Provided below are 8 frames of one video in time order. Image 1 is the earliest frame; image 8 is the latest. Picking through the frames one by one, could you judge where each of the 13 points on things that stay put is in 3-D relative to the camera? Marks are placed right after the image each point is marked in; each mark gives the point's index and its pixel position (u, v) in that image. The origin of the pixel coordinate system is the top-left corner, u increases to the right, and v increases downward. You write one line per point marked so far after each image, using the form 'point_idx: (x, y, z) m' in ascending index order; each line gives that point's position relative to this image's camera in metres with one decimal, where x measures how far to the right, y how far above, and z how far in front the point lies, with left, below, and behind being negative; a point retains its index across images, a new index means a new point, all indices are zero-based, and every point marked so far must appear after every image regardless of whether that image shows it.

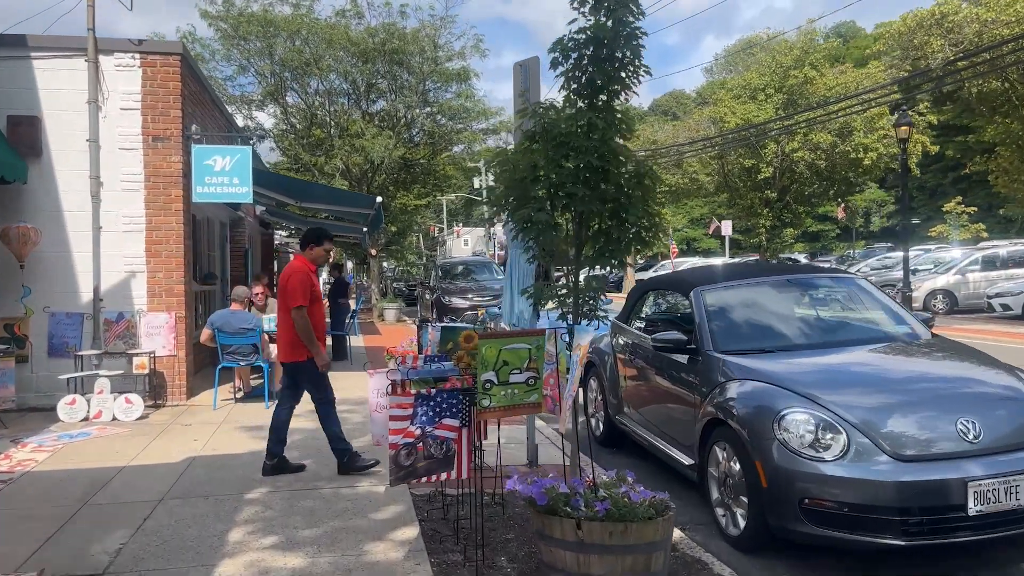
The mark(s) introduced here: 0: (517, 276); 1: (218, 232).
0: (0.0, +0.1, +5.8) m
1: (-5.0, +0.9, +13.1) m
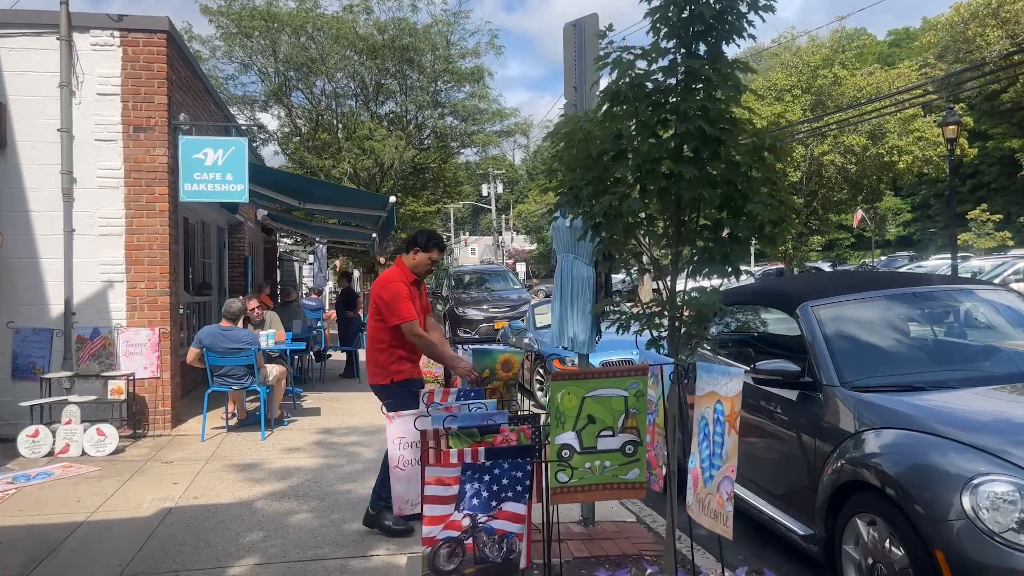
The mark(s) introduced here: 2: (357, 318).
0: (+0.4, 0.0, +4.7) m
1: (-4.6, +0.7, +12.0) m
2: (-2.4, -0.5, +12.0) m
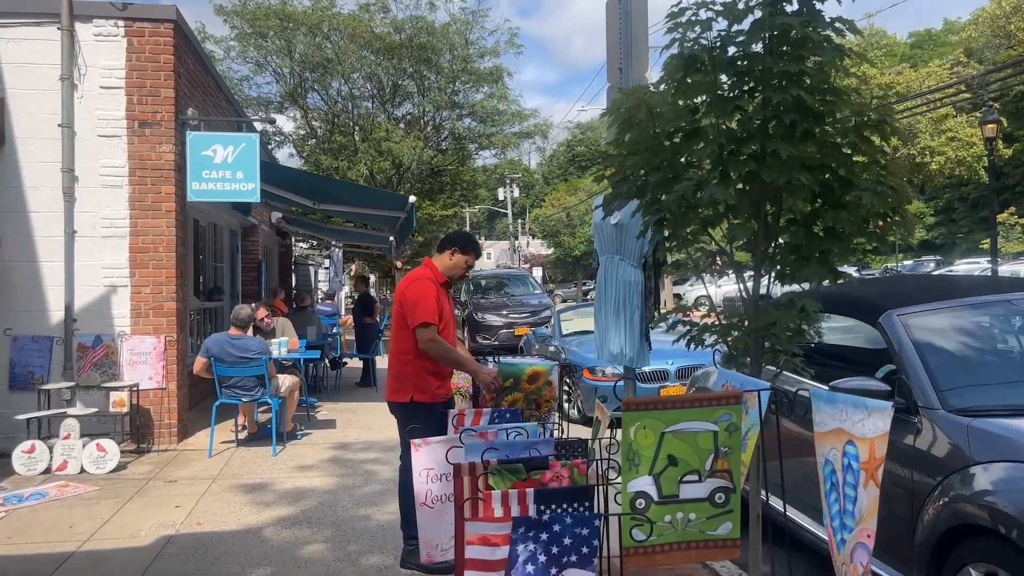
0: (+0.6, 0.0, +4.2) m
1: (-4.2, +0.7, +11.6) m
2: (-2.0, -0.5, +11.5) m
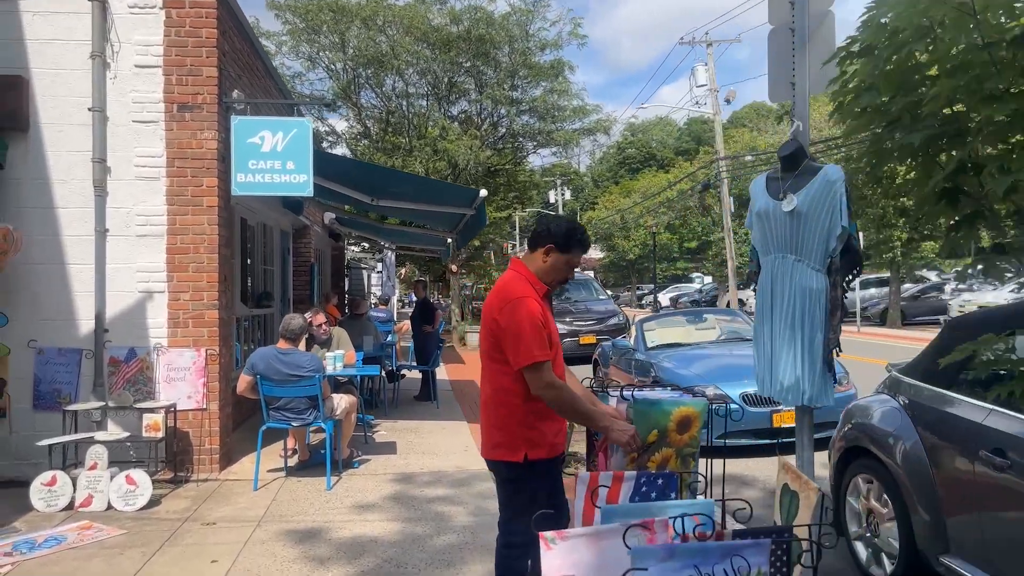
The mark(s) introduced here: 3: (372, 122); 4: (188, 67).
0: (+1.1, -0.1, +3.1) m
1: (-3.3, +0.6, +10.7) m
2: (-1.0, -0.6, +10.6) m
3: (-3.6, +4.2, +19.8) m
4: (-2.6, +1.8, +6.3) m
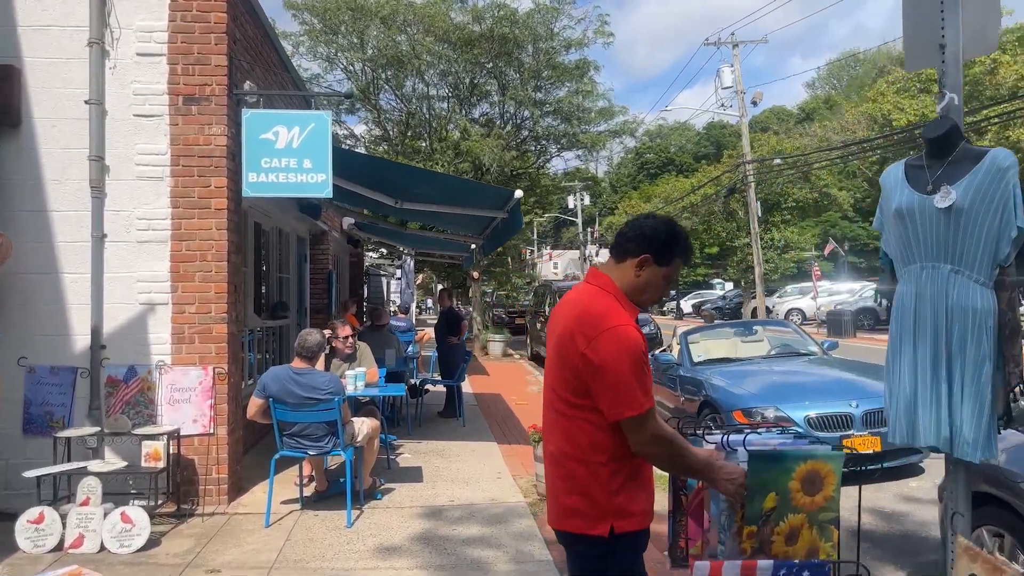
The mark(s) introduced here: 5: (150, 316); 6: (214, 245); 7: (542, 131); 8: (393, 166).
0: (+1.3, -0.1, +2.4) m
1: (-2.9, +0.5, +10.1) m
2: (-0.6, -0.7, +9.9) m
3: (-3.0, +4.0, +19.3) m
4: (-2.3, +1.7, +5.7) m
5: (-2.6, -0.2, +5.7) m
6: (-2.2, +0.3, +5.7) m
7: (+0.7, +3.8, +18.9) m
8: (-1.0, +1.0, +6.4) m
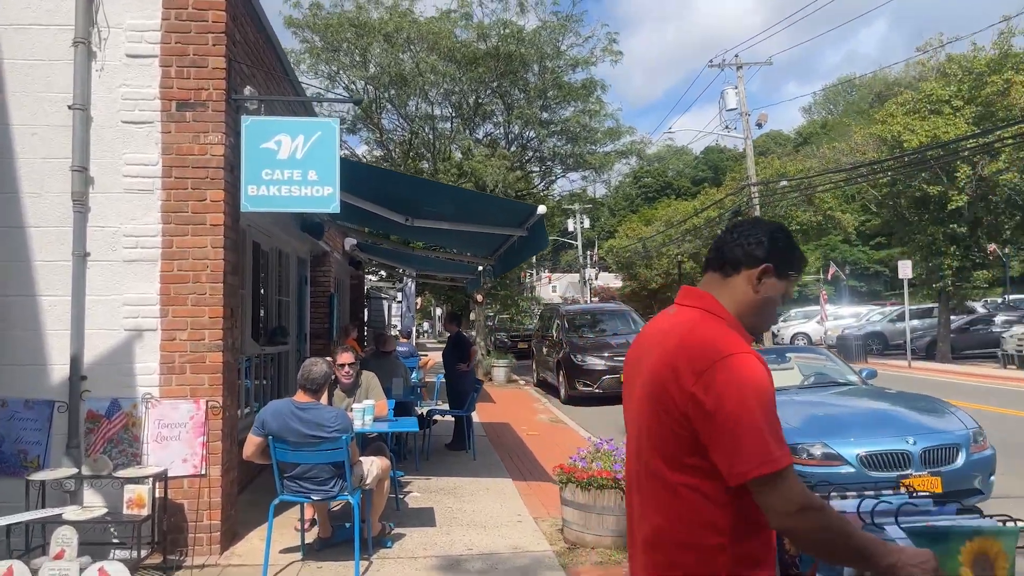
0: (+1.5, -0.2, +1.8) m
1: (-2.7, +0.2, +9.6) m
2: (-0.5, -1.0, +9.3) m
3: (-2.9, +3.4, +18.8) m
4: (-2.1, +1.5, +5.2) m
5: (-2.5, -0.4, +5.1) m
6: (-2.0, +0.2, +5.1) m
7: (+0.8, +3.2, +18.5) m
8: (-0.8, +0.8, +5.9) m
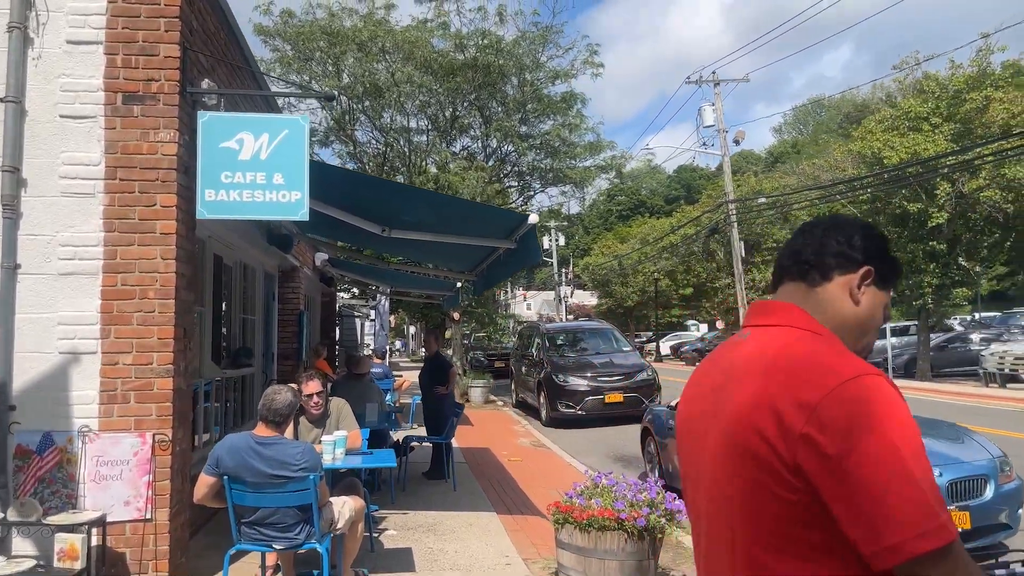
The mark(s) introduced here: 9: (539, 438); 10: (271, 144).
0: (+1.6, -0.2, +1.3) m
1: (-2.9, 0.0, +9.0) m
2: (-0.7, -1.2, +8.8) m
3: (-3.4, +3.0, +18.3) m
4: (-2.2, +1.4, +4.6) m
5: (-2.5, -0.5, +4.5) m
6: (-2.1, +0.1, +4.5) m
7: (+0.3, +2.8, +18.0) m
8: (-0.9, +0.7, +5.4) m
9: (+0.4, -2.4, +12.5) m
10: (-1.5, +0.9, +4.8) m
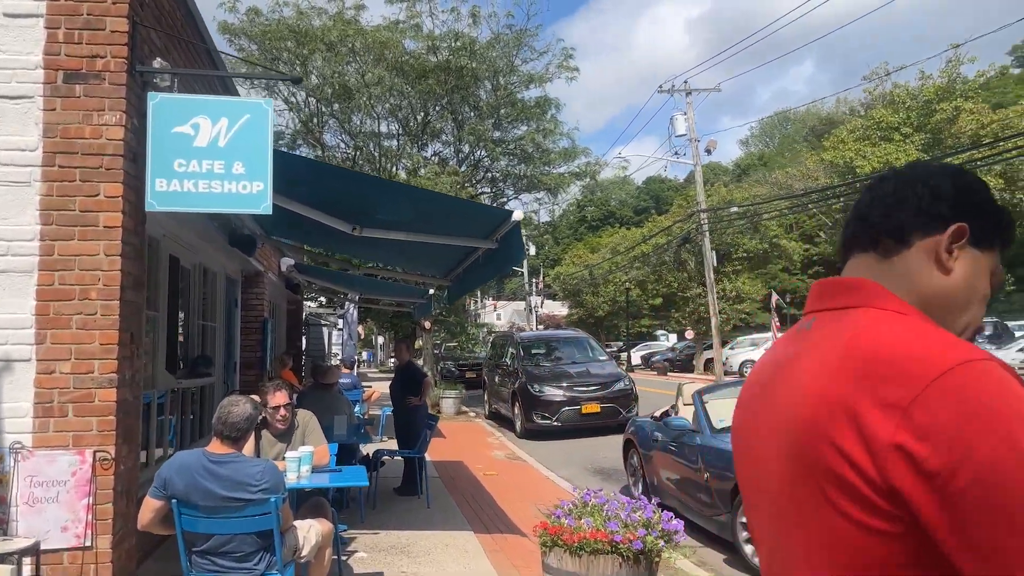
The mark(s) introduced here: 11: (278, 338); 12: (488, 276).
0: (+1.6, -0.2, +1.0) m
1: (-3.2, -0.1, +8.5) m
2: (-0.9, -1.3, +8.3) m
3: (-4.0, +2.9, +17.8) m
4: (-2.3, +1.4, +4.2) m
5: (-2.6, -0.5, +4.0) m
6: (-2.1, +0.1, +4.0) m
7: (-0.3, +2.6, +17.7) m
8: (-1.0, +0.7, +5.0) m
9: (0.0, -2.5, +12.1) m
10: (-1.6, +0.9, +4.4) m
11: (-3.9, -0.8, +13.2) m
12: (-0.3, +0.1, +7.4) m
